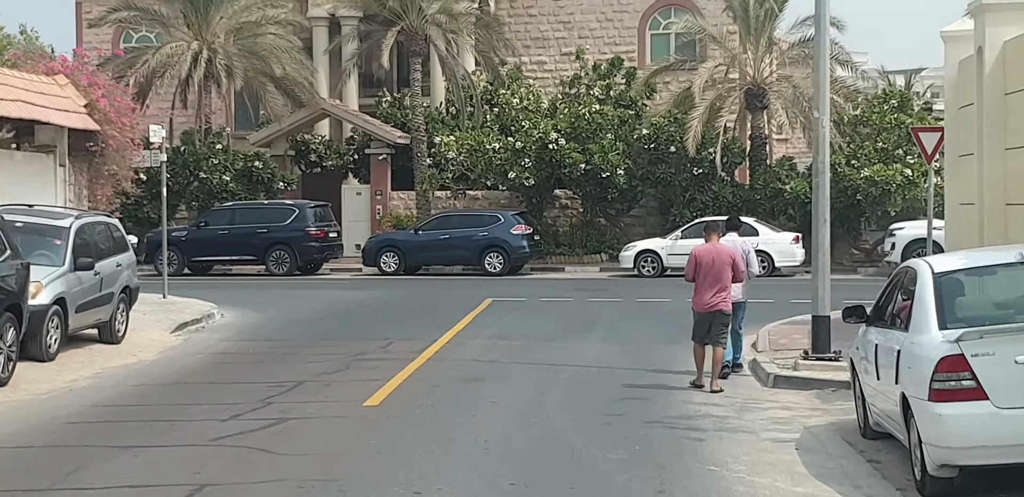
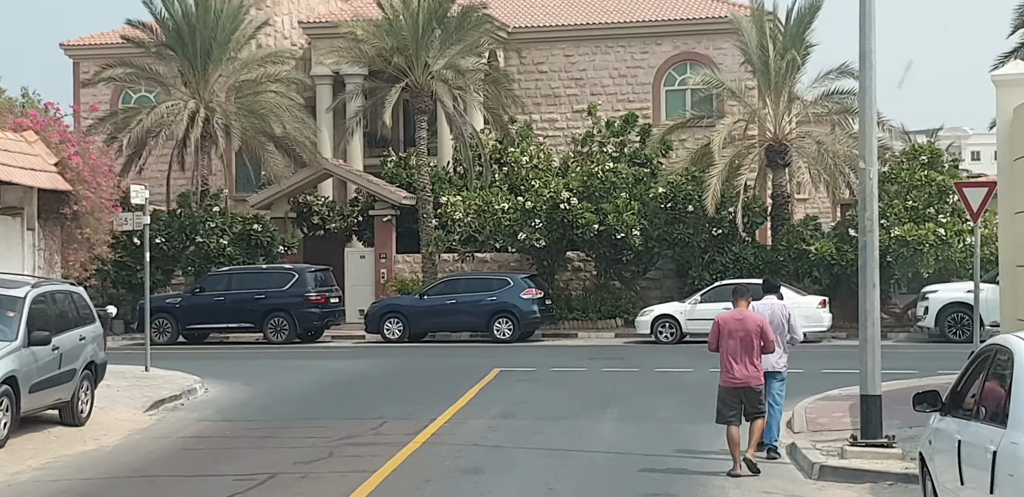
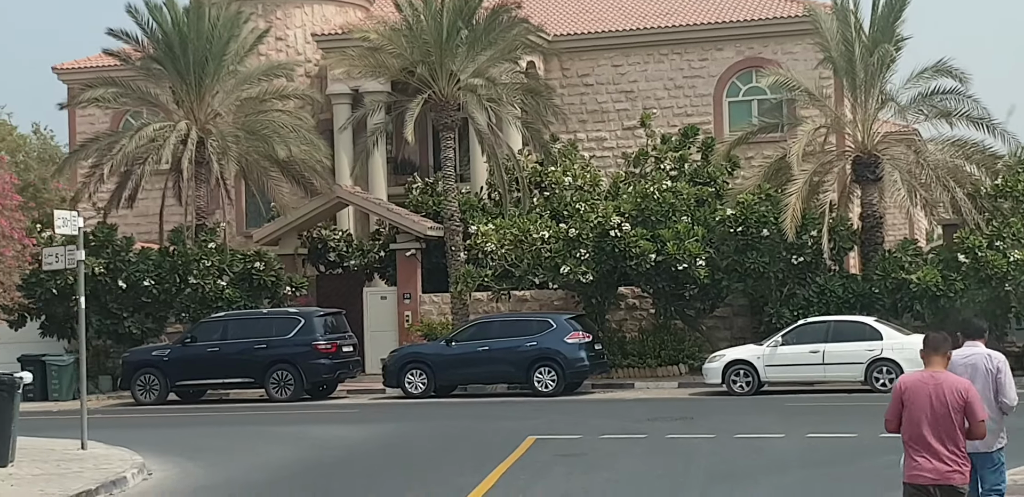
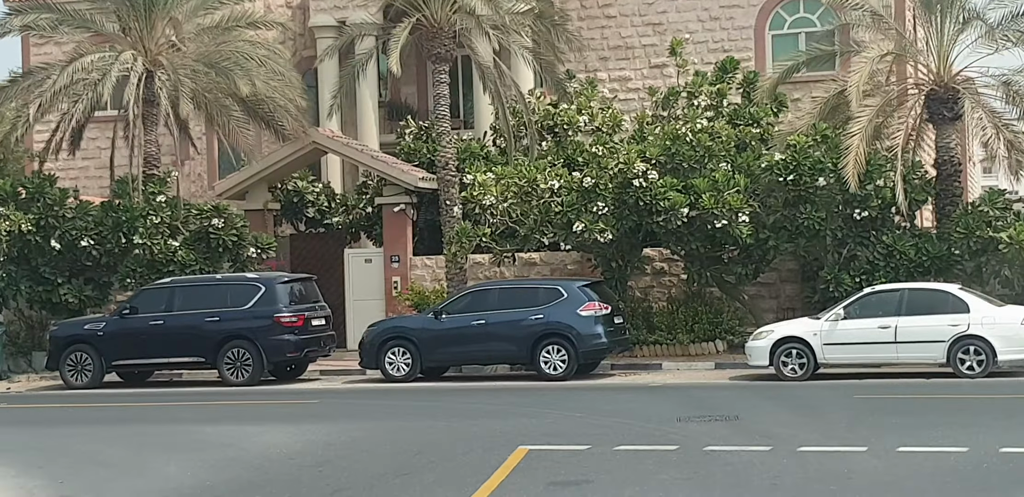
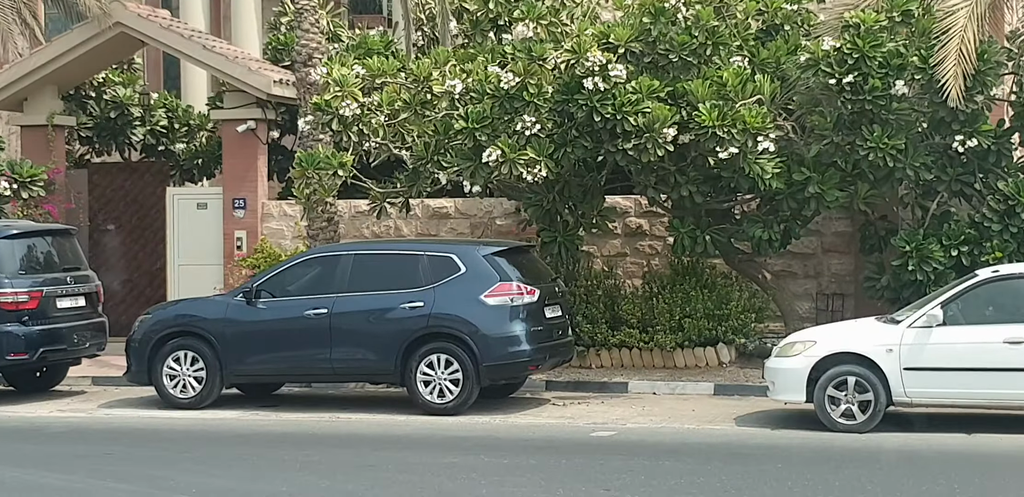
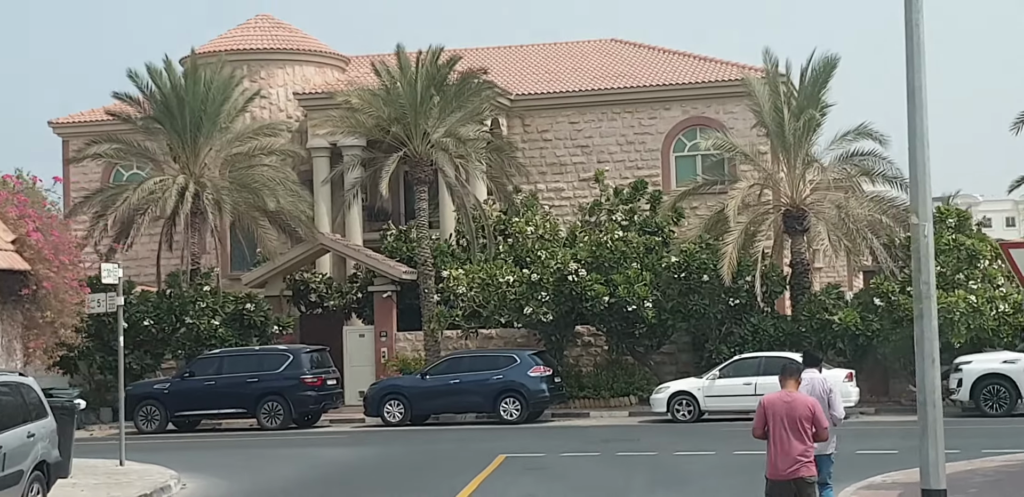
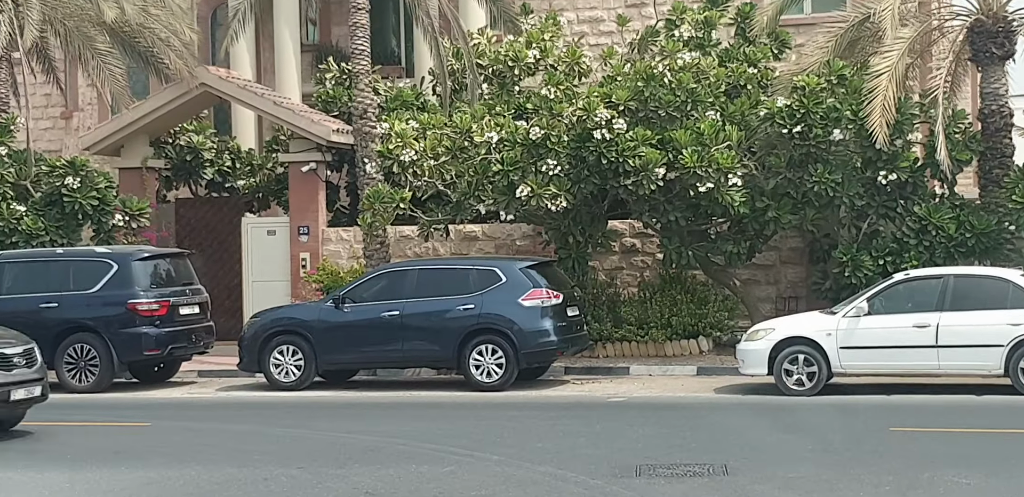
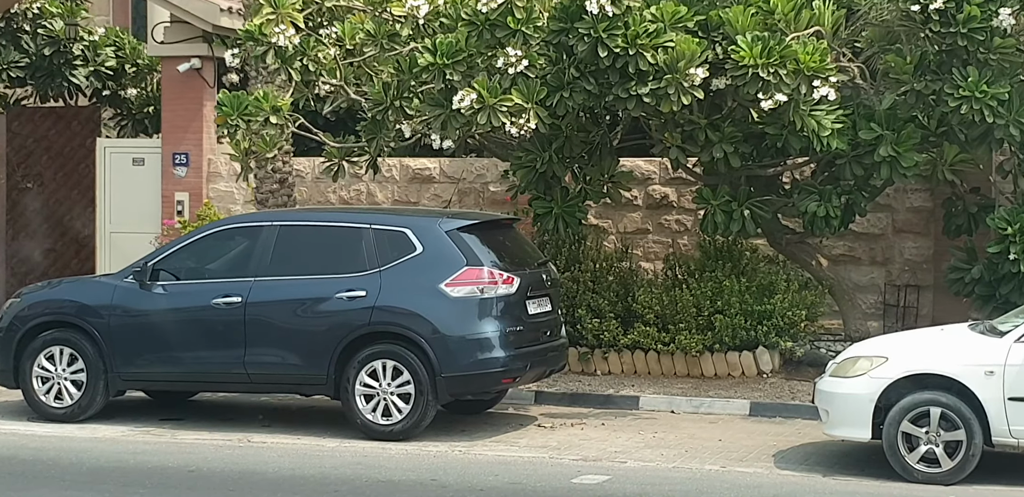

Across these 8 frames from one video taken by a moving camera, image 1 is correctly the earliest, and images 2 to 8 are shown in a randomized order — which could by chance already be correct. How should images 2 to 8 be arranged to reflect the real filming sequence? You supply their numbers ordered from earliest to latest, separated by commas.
2, 6, 3, 4, 7, 5, 8
